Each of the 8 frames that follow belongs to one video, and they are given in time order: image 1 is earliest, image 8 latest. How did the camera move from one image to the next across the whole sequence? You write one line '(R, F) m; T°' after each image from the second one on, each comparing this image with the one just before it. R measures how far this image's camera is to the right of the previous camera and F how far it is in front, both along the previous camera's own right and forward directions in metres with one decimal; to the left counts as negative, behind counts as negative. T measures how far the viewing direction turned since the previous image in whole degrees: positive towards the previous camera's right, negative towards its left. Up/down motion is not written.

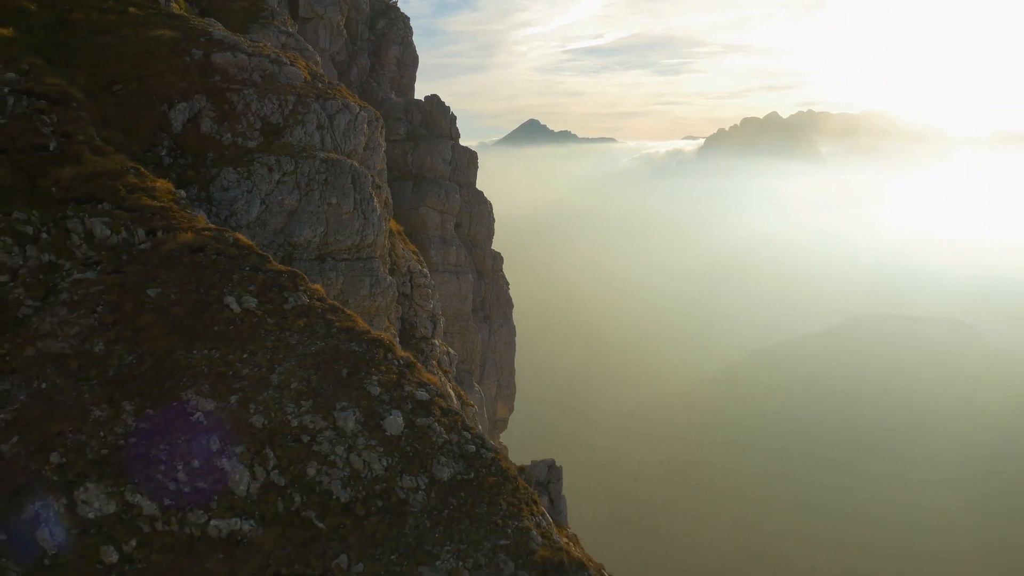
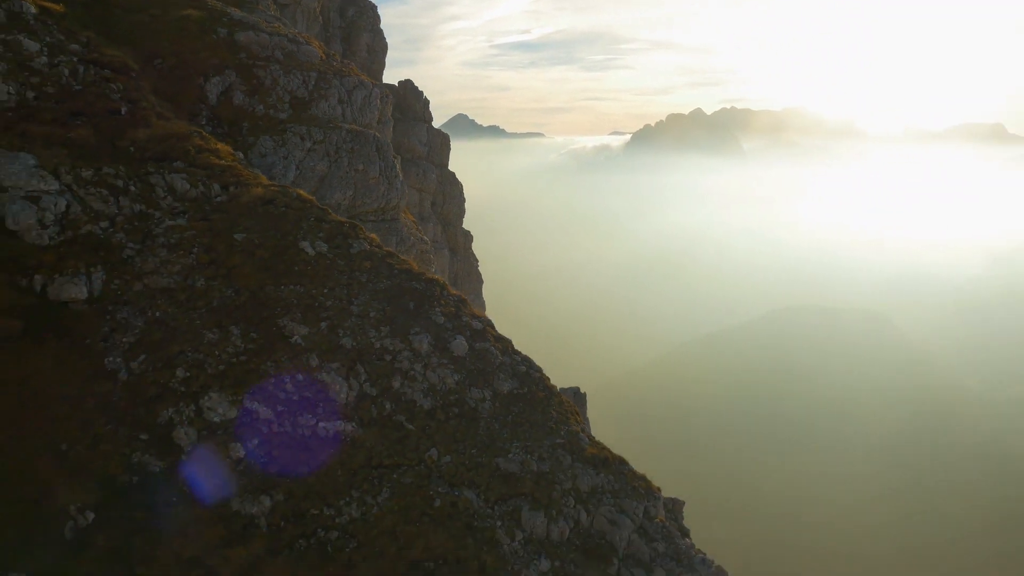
(-4.1, -4.5) m; +4°
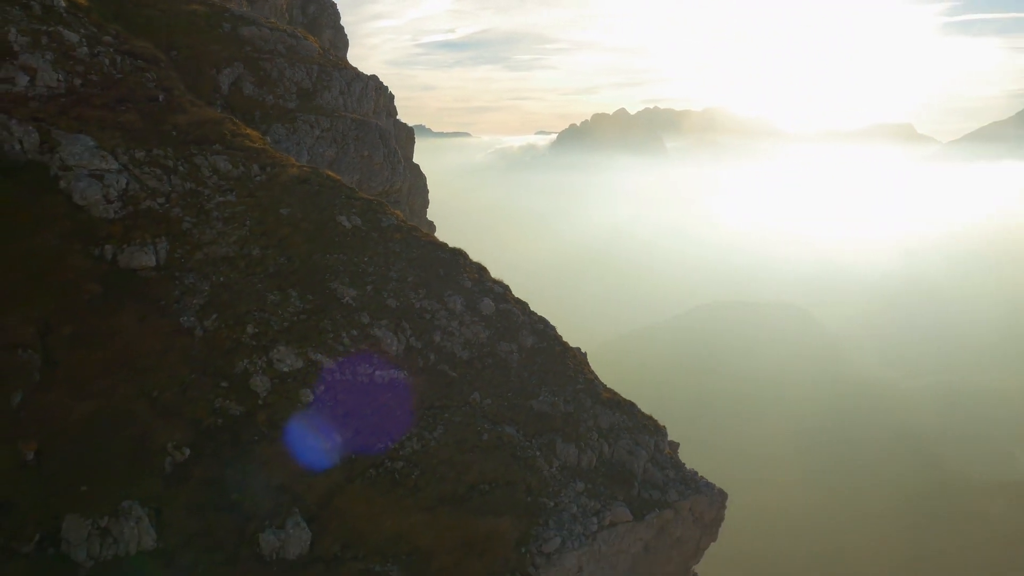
(-3.7, -4.0) m; +5°
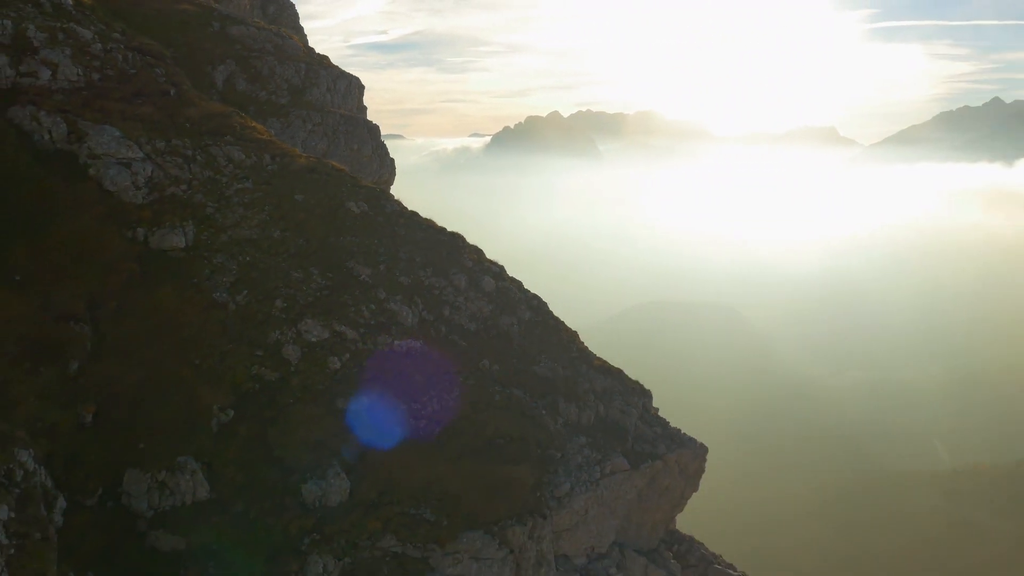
(-2.7, -3.3) m; +4°
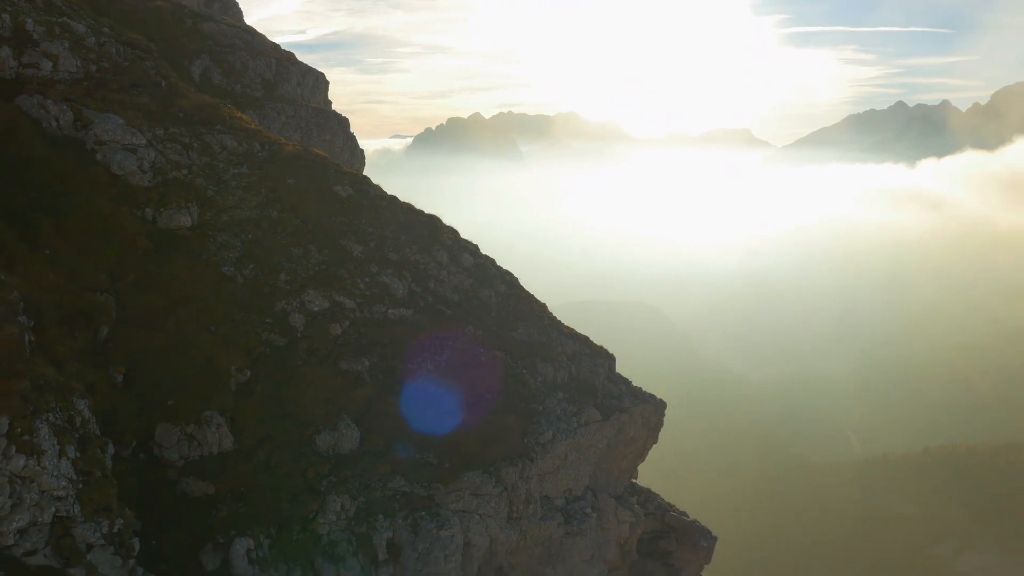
(-2.5, -3.8) m; +5°
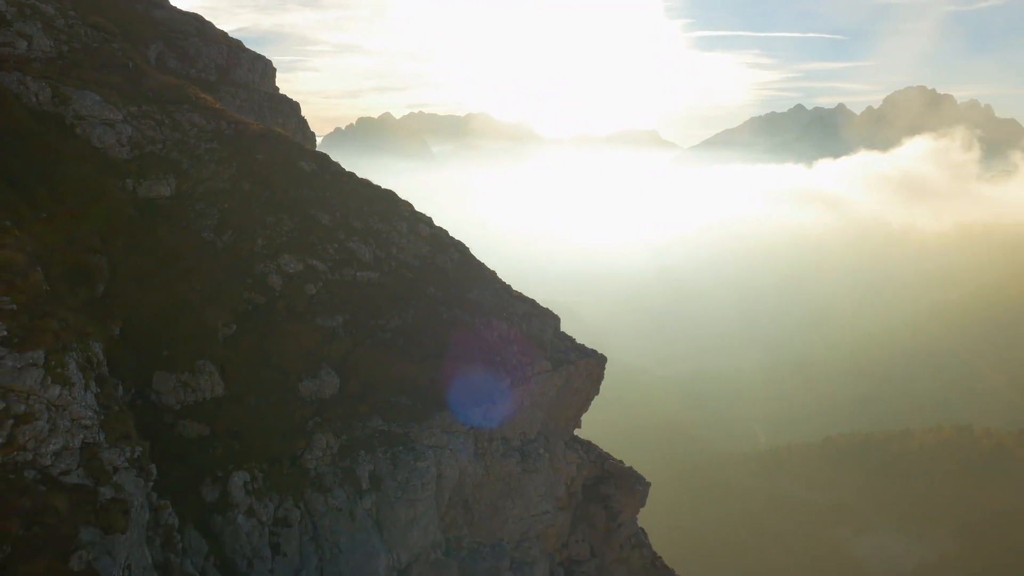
(-2.1, -3.9) m; +6°
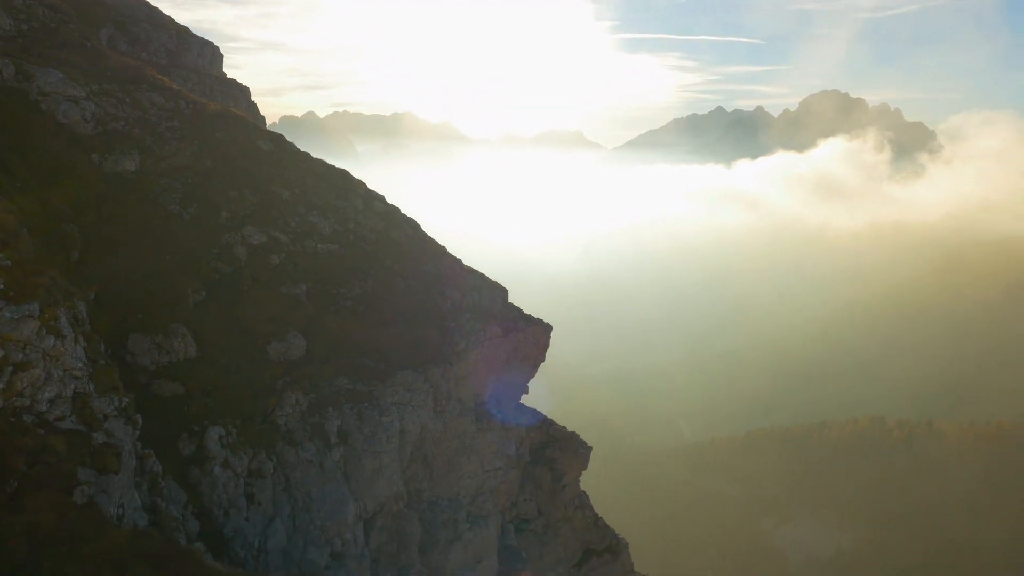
(-1.3, -2.7) m; +5°
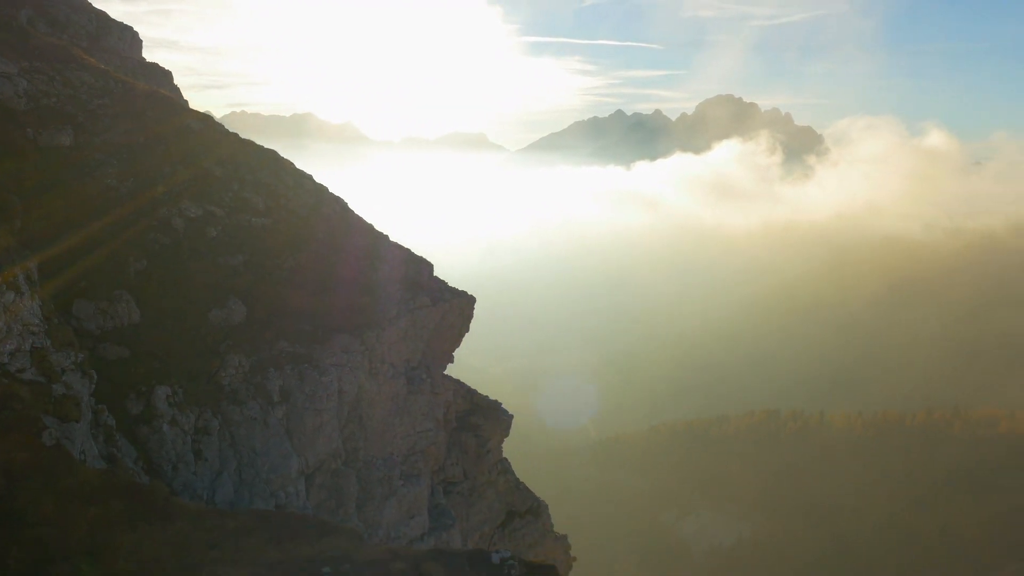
(-1.2, -2.9) m; +6°
